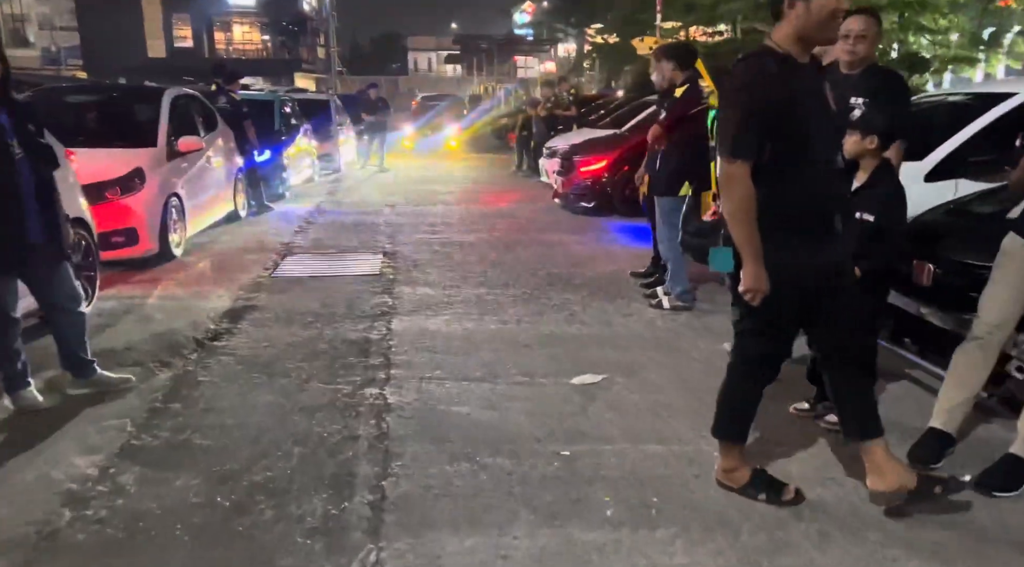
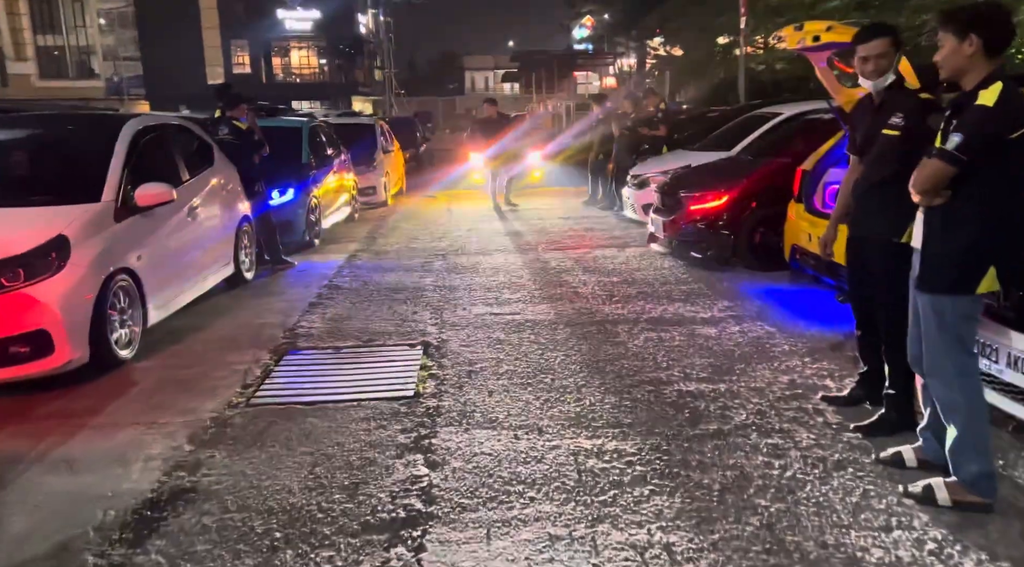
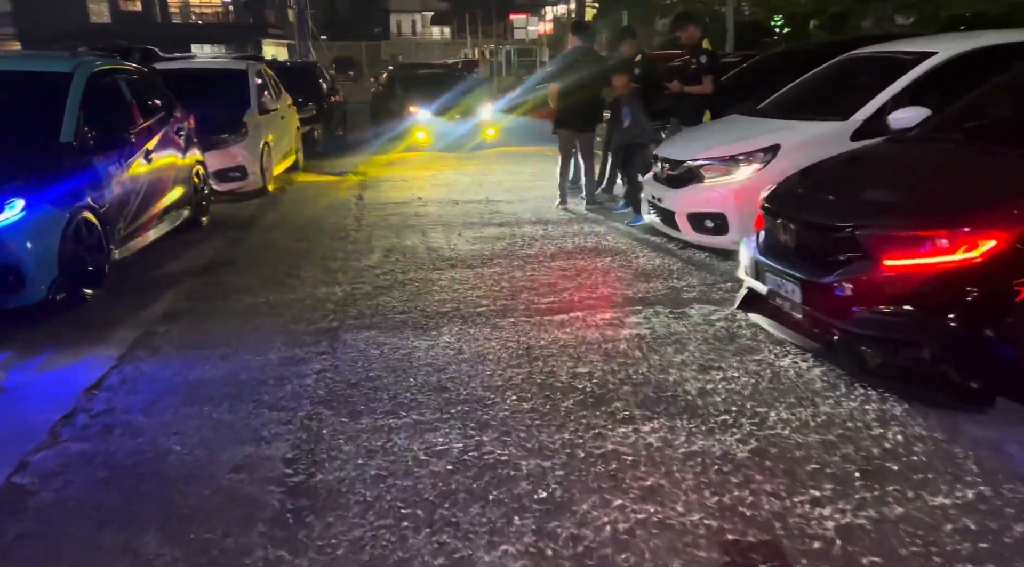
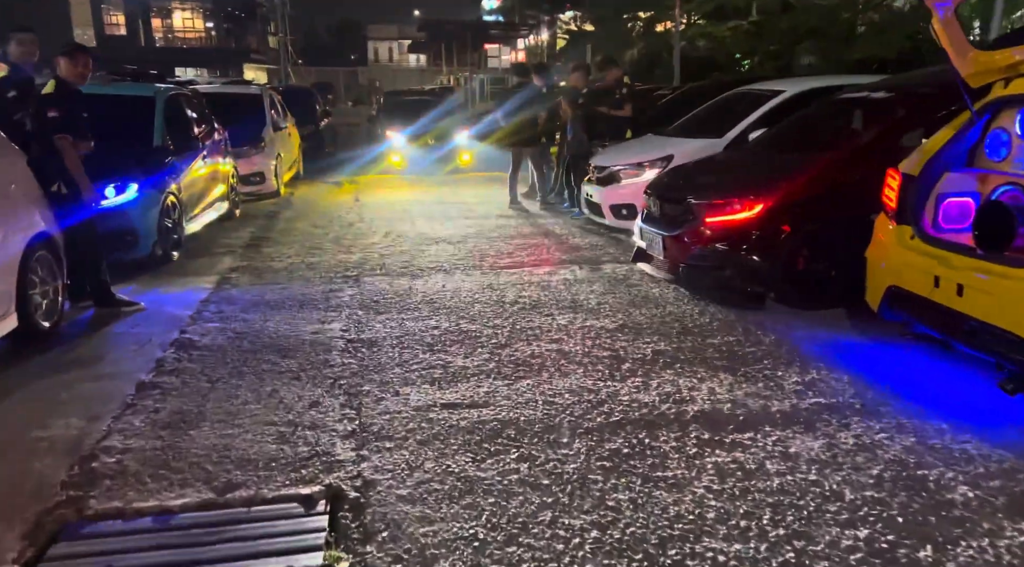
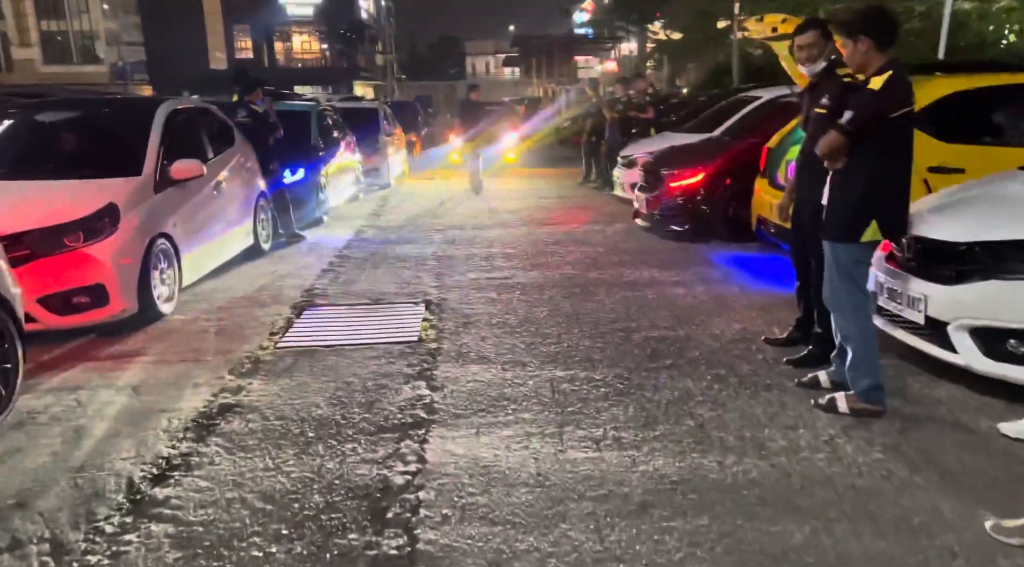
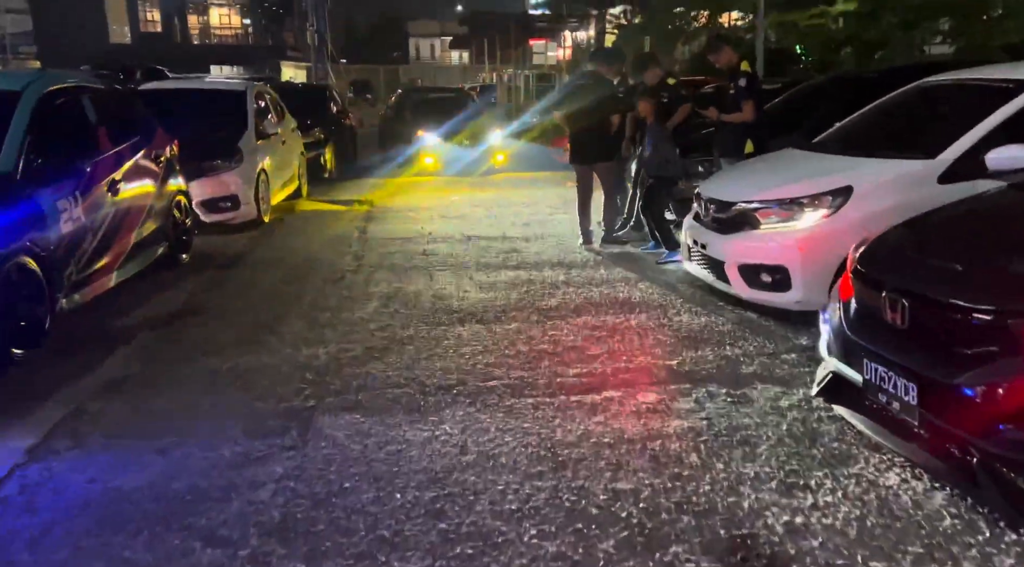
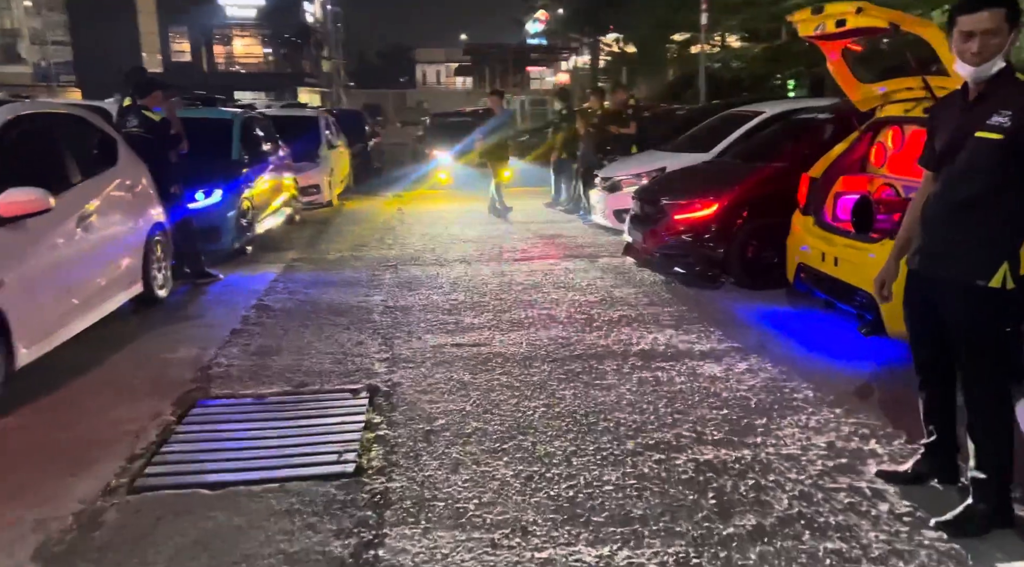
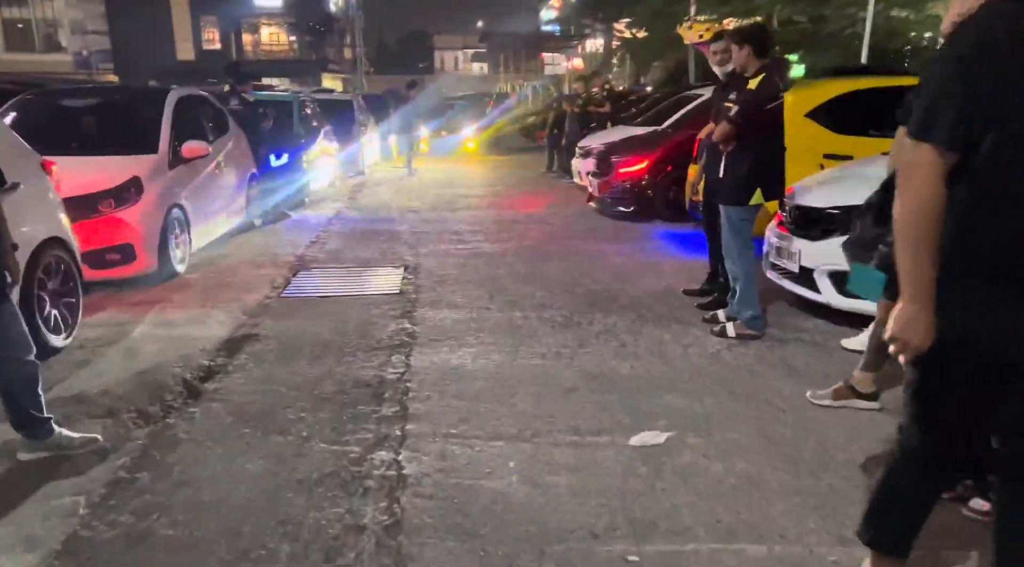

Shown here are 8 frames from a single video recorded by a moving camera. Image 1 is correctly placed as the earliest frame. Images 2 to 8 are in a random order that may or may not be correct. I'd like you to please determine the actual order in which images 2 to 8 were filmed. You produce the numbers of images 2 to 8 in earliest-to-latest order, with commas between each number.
8, 5, 2, 7, 4, 3, 6
